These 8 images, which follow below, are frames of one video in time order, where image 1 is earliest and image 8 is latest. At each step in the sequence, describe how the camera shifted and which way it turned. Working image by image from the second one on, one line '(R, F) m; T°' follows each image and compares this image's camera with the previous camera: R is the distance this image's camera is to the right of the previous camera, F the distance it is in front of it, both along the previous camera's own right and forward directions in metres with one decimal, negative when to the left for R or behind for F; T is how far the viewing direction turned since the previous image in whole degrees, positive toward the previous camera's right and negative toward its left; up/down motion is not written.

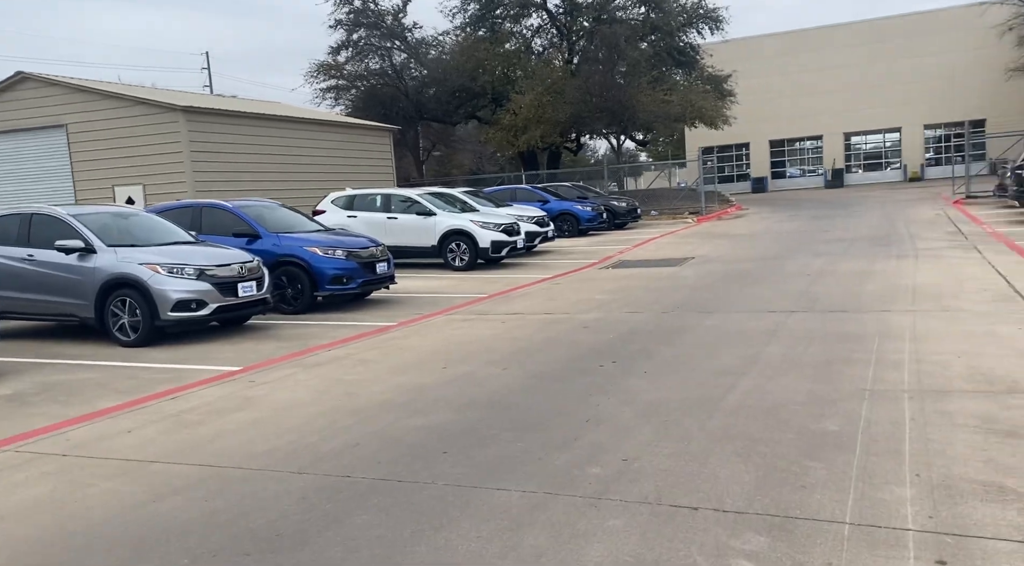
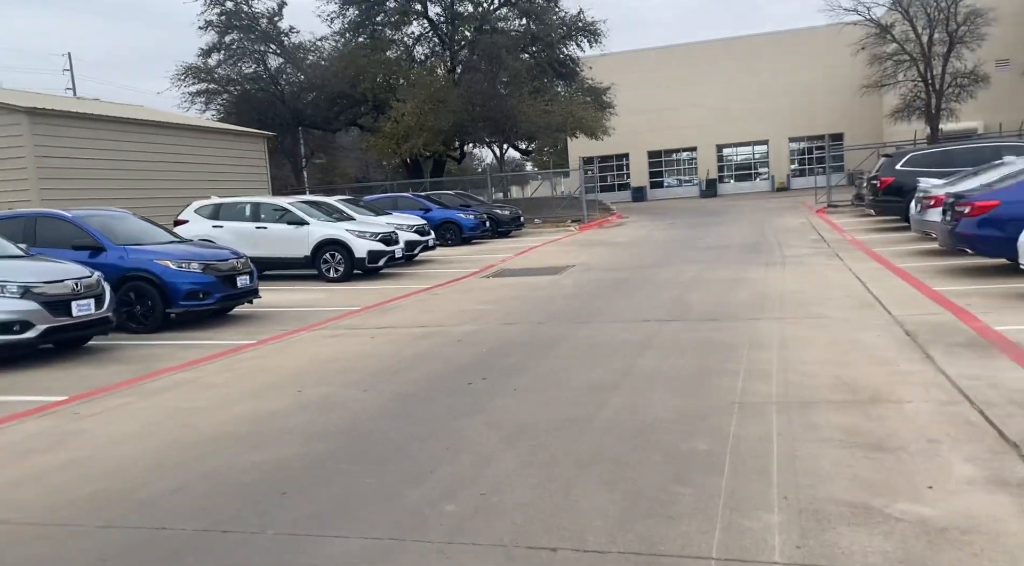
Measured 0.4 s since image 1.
(+0.2, +0.3) m; +8°
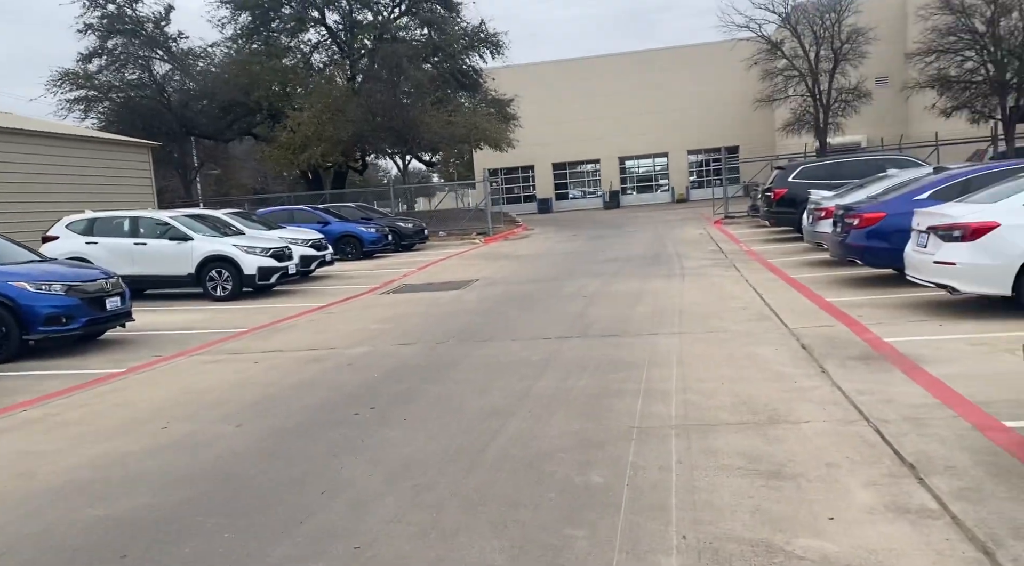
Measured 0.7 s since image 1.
(+0.1, +0.3) m; +6°
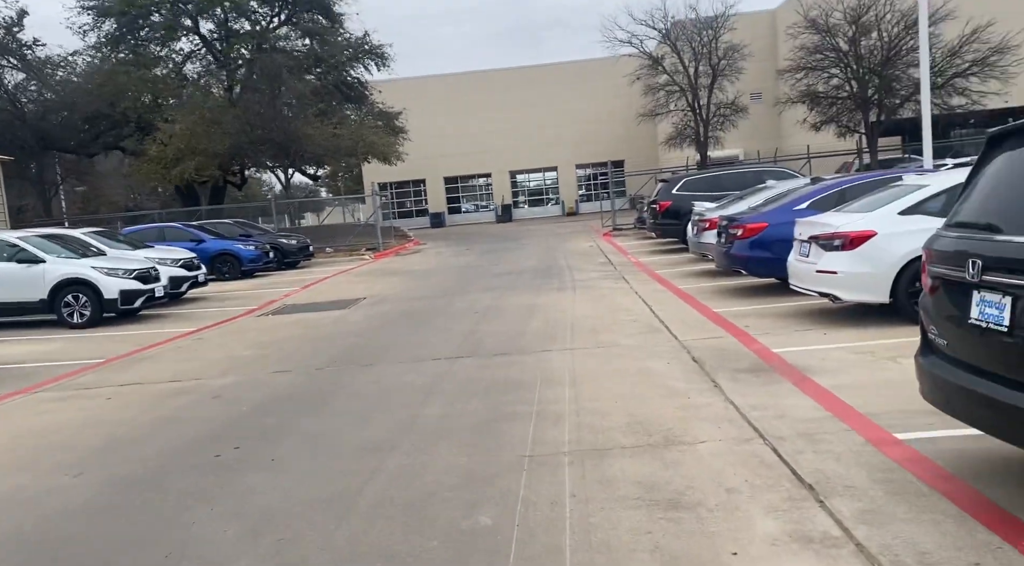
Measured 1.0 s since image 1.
(+0.1, +0.4) m; +7°
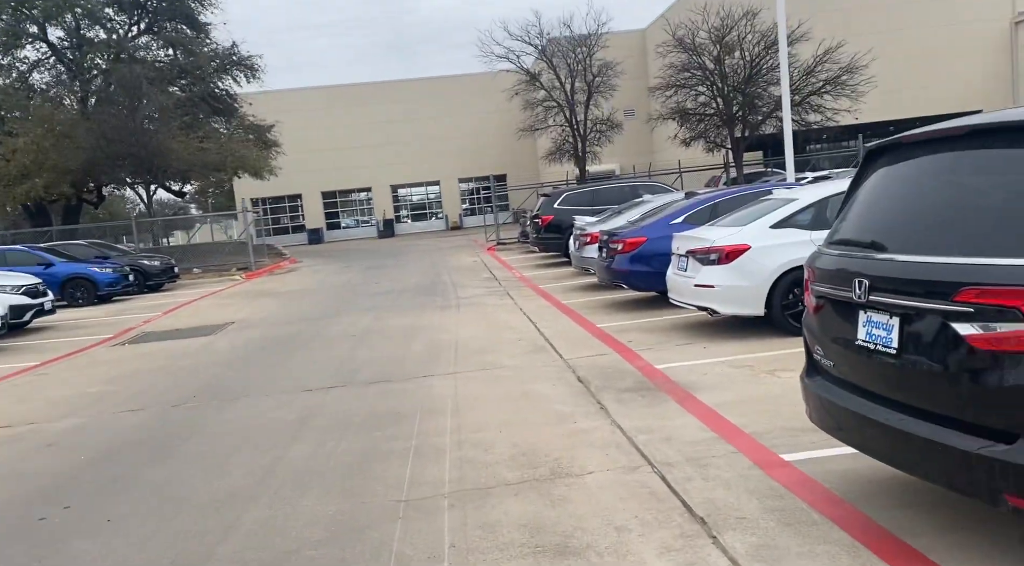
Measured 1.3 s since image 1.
(+0.1, +0.4) m; +8°
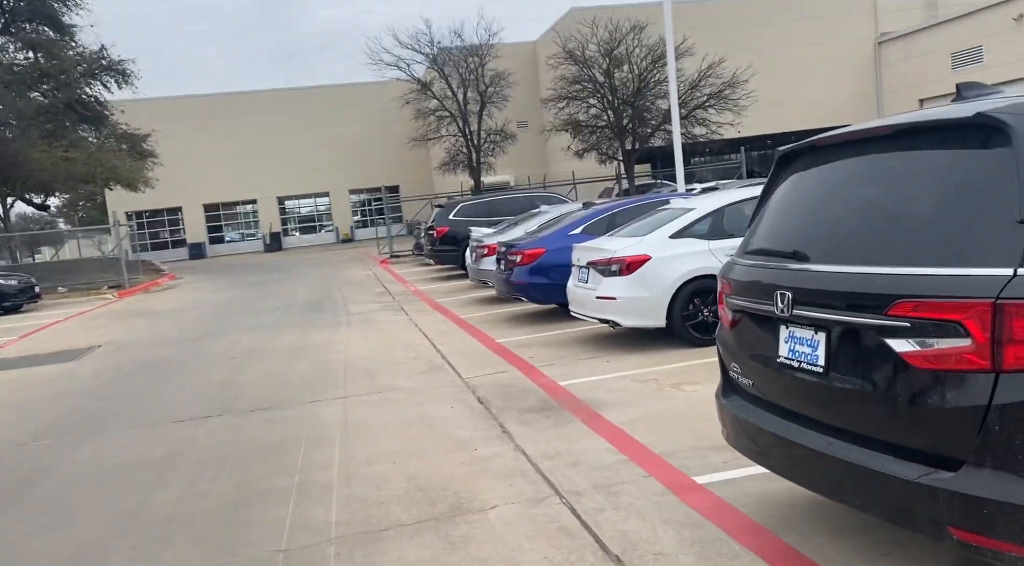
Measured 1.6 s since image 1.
(0.0, +0.5) m; +7°
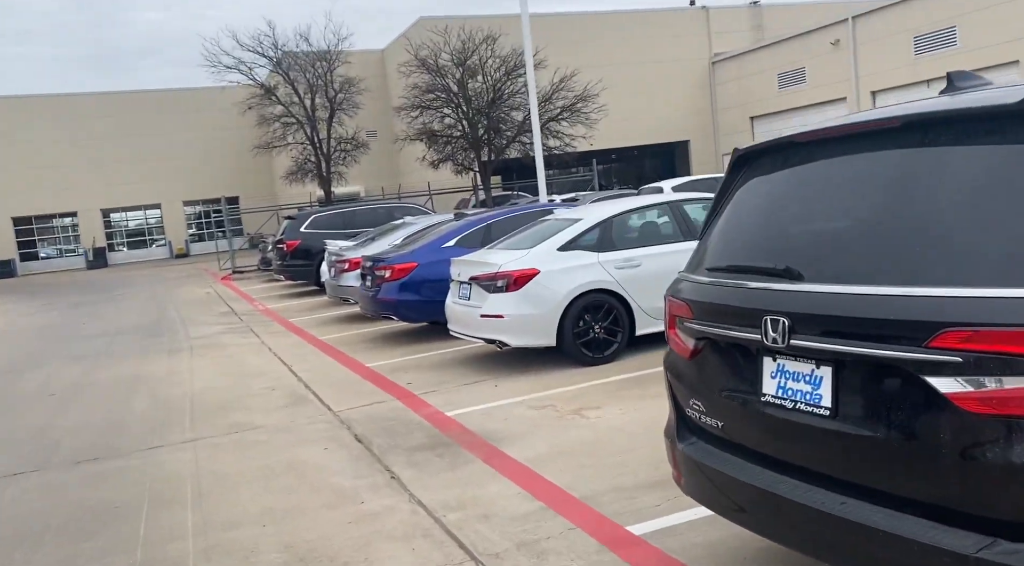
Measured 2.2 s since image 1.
(-0.3, +0.9) m; +10°
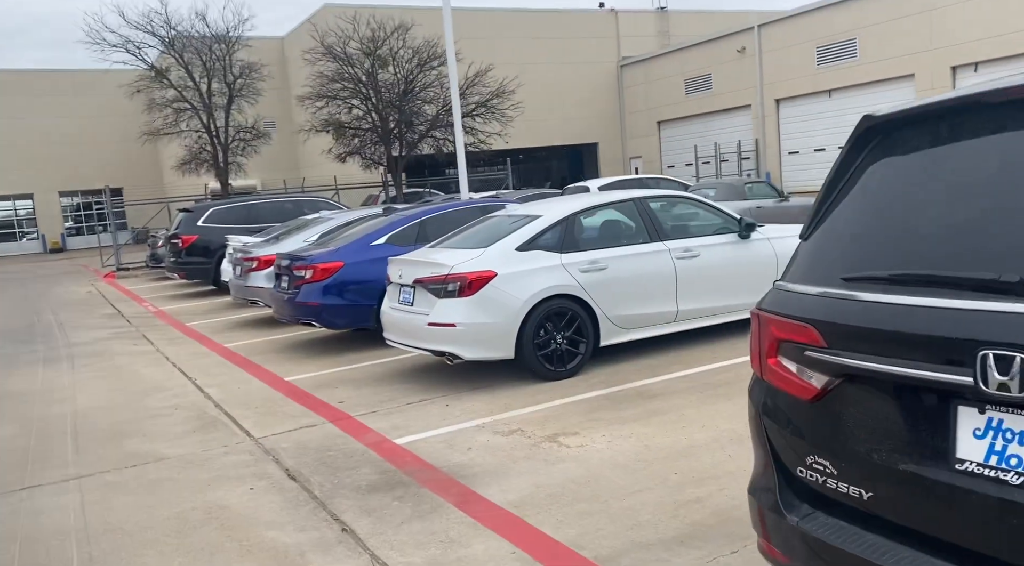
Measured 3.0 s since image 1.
(-0.5, +1.1) m; +7°
